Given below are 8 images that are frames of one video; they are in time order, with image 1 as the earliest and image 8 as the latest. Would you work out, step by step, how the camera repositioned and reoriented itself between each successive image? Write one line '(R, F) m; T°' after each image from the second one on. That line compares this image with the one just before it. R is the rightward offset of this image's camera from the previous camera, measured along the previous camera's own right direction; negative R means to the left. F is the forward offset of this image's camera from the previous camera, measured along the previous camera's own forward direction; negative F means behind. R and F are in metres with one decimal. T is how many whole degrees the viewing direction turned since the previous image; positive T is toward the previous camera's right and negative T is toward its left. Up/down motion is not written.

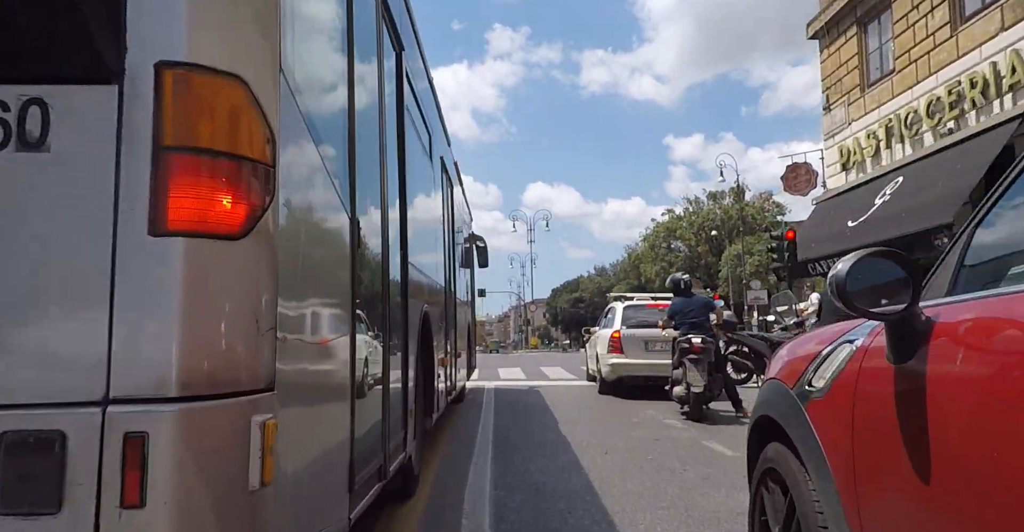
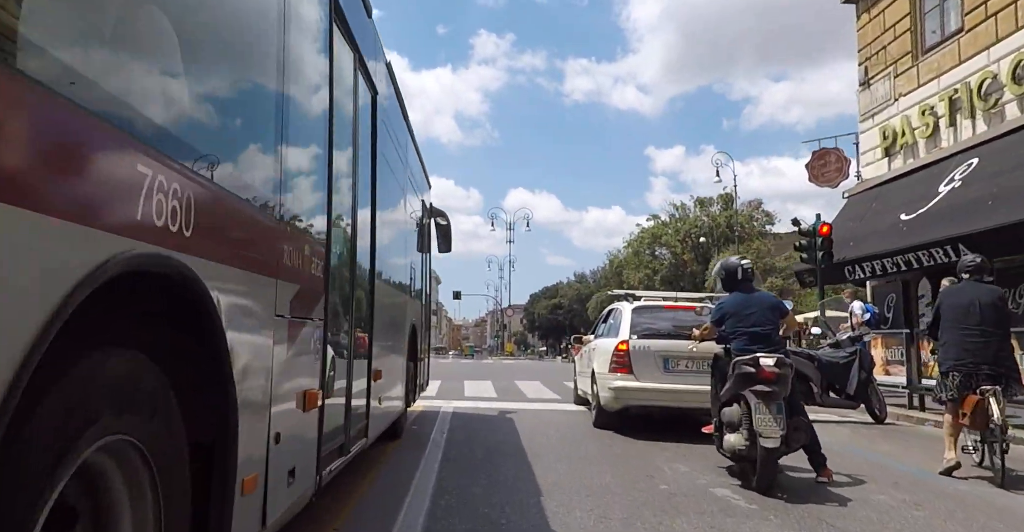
(+0.1, +4.0) m; +2°
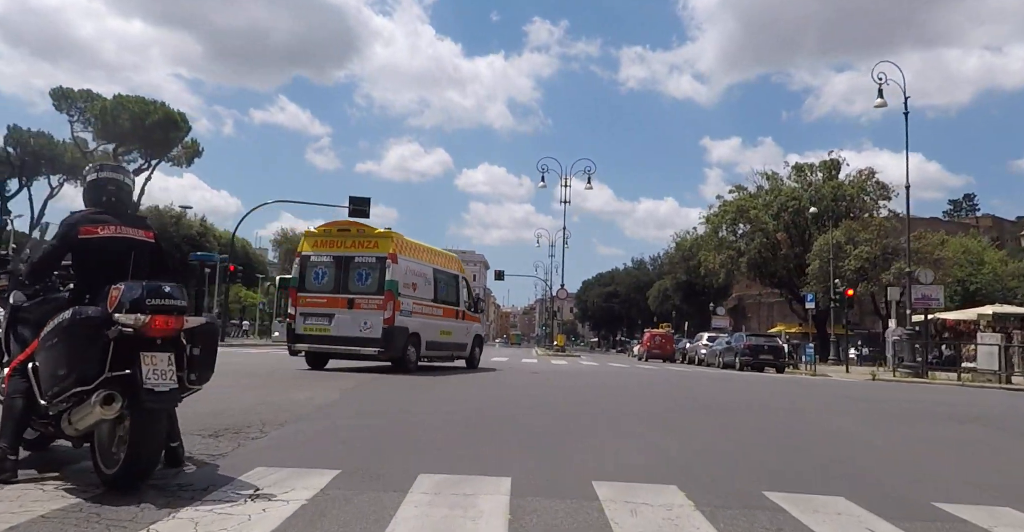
(-0.2, +14.3) m; -4°
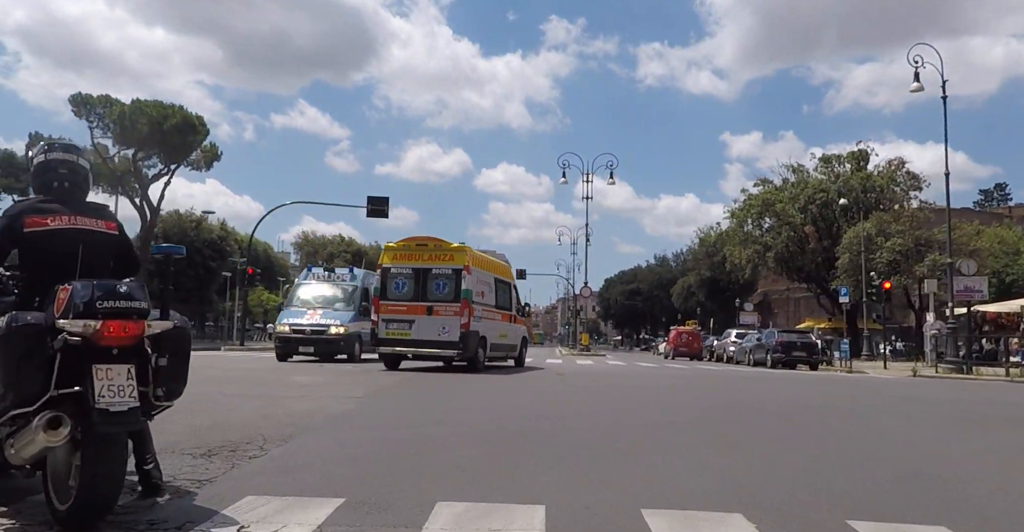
(-0.1, +0.9) m; -2°
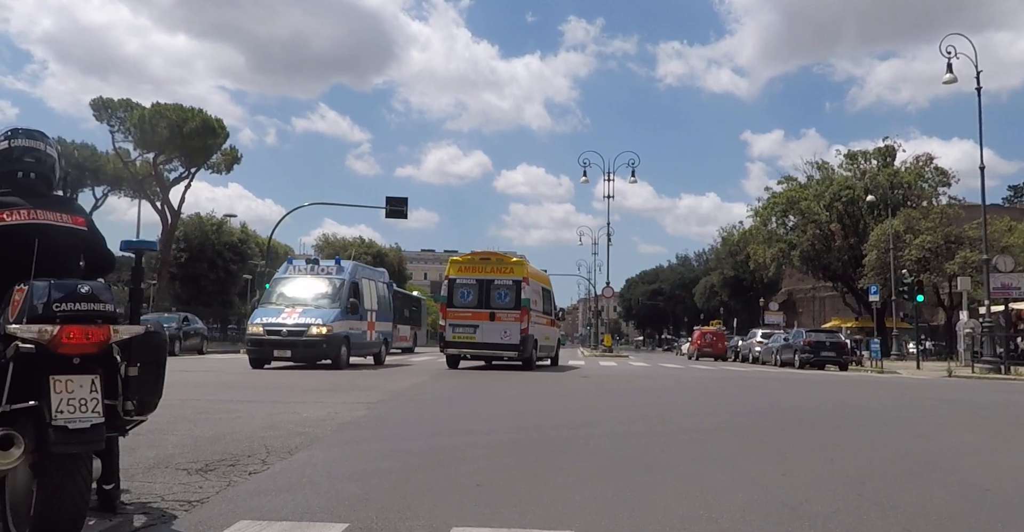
(0.0, +0.6) m; -1°
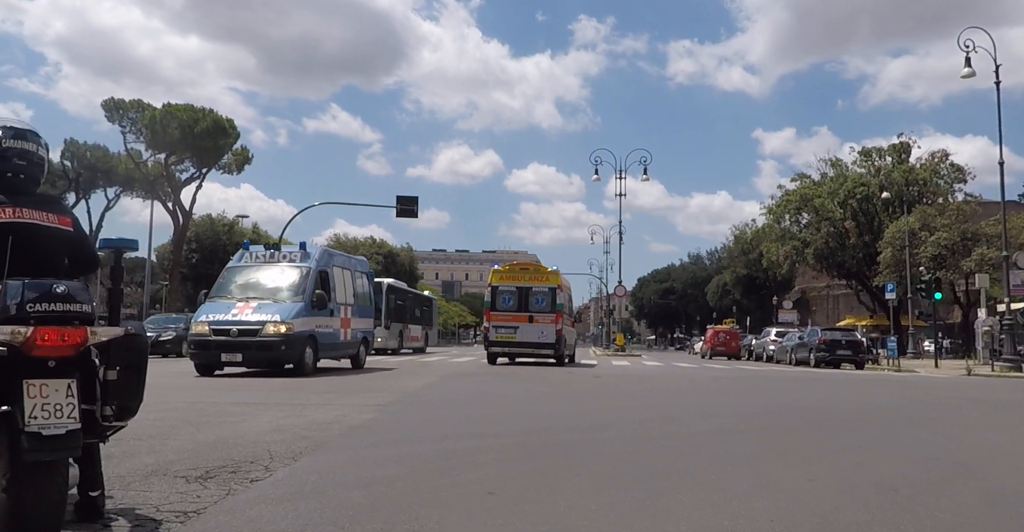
(0.0, +0.3) m; -1°
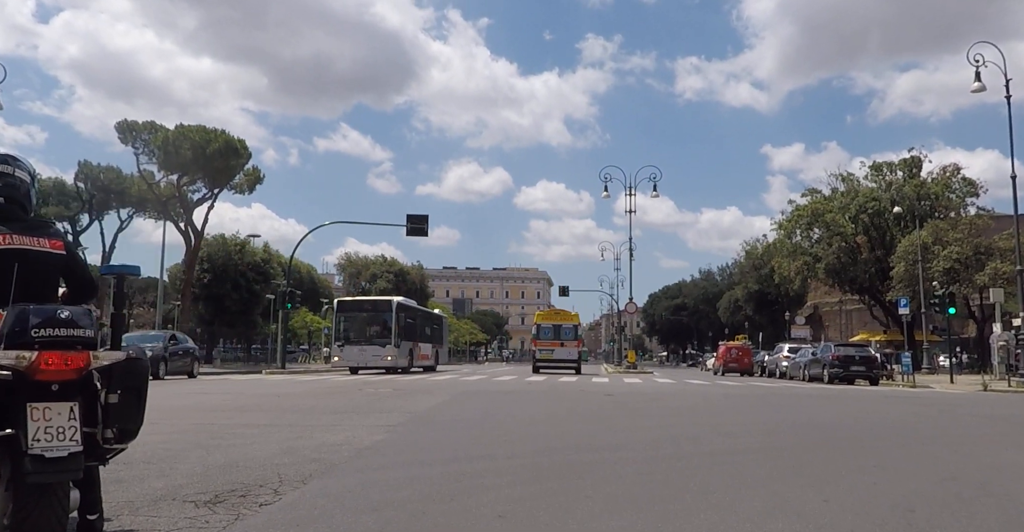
(0.0, 0.0) m; -1°
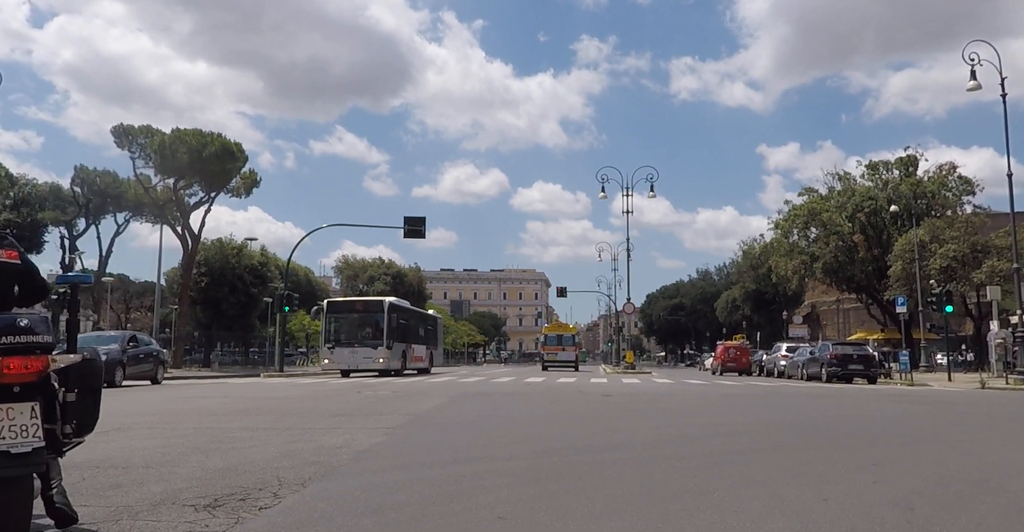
(0.0, 0.0) m; 0°
